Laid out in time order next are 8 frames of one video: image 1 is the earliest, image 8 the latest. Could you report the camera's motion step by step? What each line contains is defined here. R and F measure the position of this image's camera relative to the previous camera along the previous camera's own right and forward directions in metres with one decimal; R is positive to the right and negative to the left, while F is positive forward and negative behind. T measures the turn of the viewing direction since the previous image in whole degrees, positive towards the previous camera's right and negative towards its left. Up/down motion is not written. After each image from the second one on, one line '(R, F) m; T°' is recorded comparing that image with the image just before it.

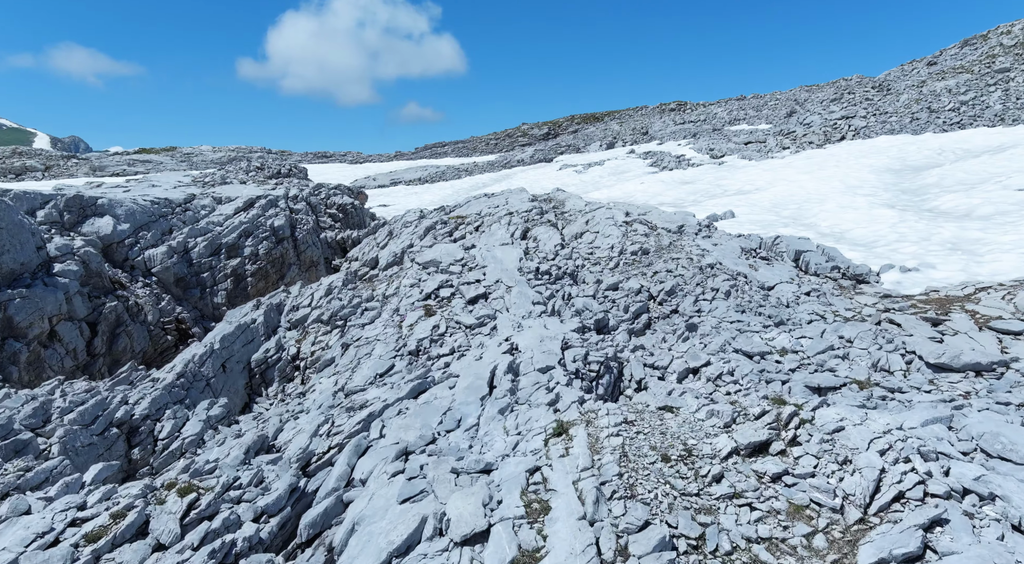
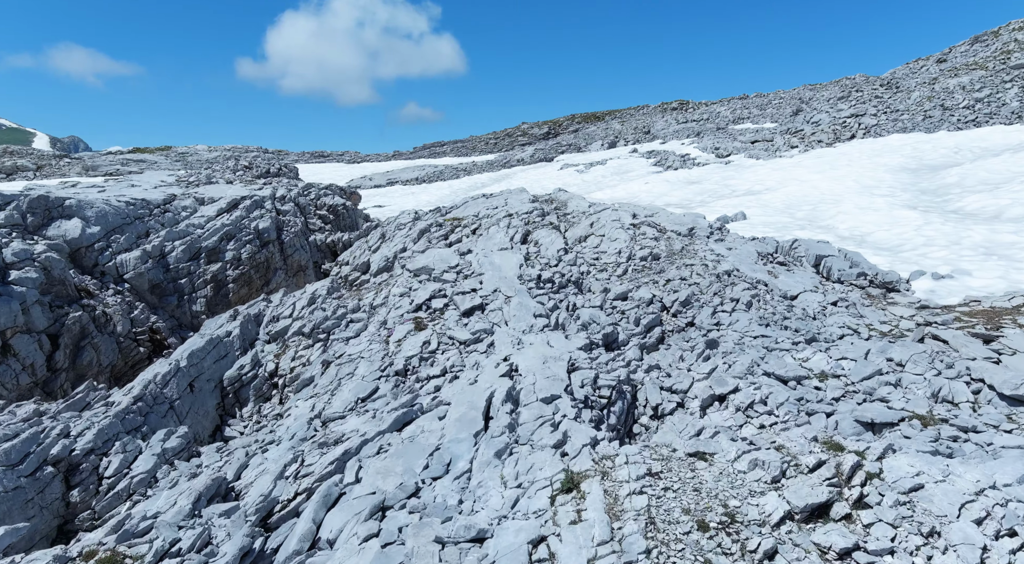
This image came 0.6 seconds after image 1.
(0.0, +2.0) m; 0°
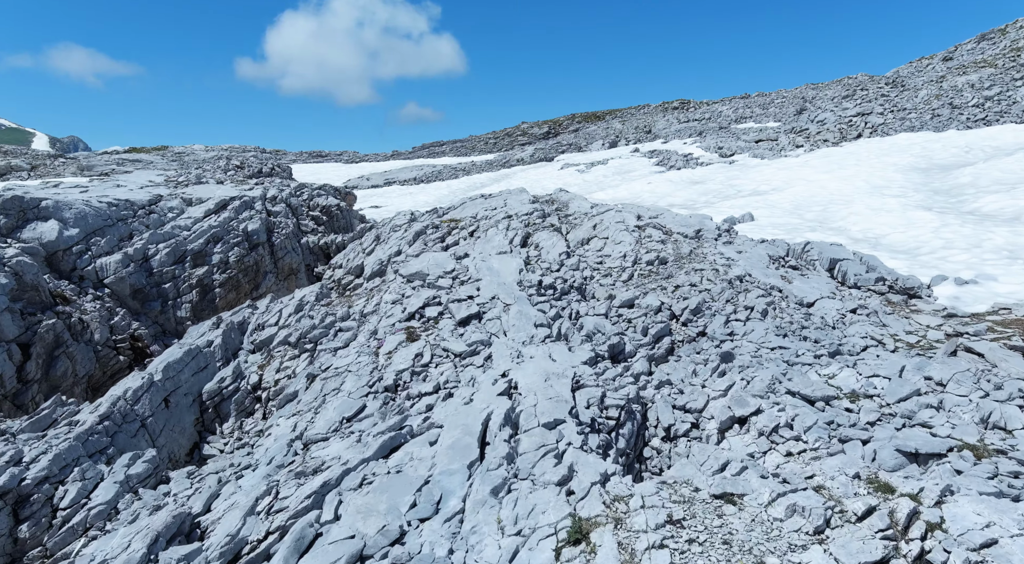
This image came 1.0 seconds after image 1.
(0.0, +1.2) m; 0°
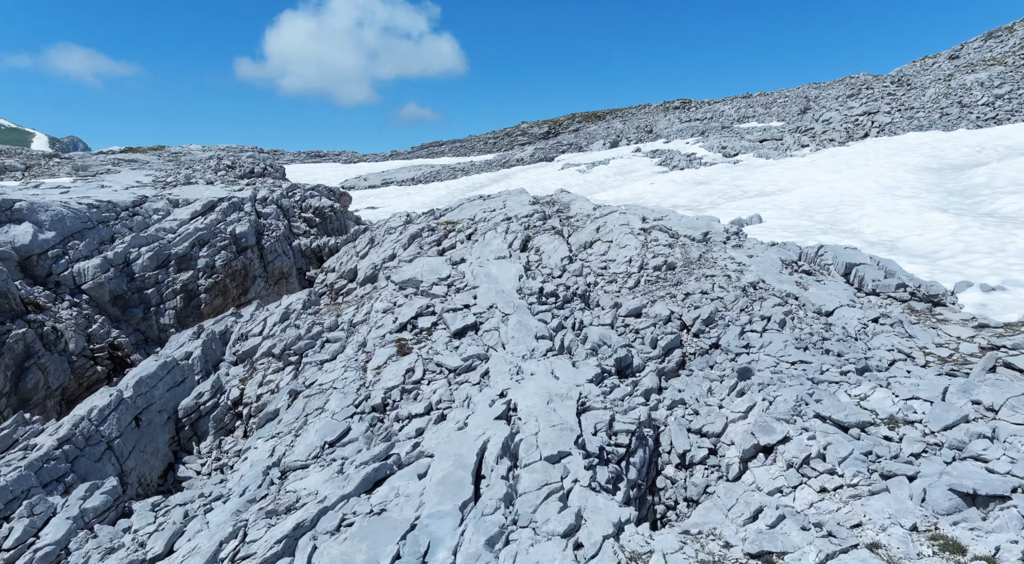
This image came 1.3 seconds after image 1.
(0.0, +1.3) m; 0°
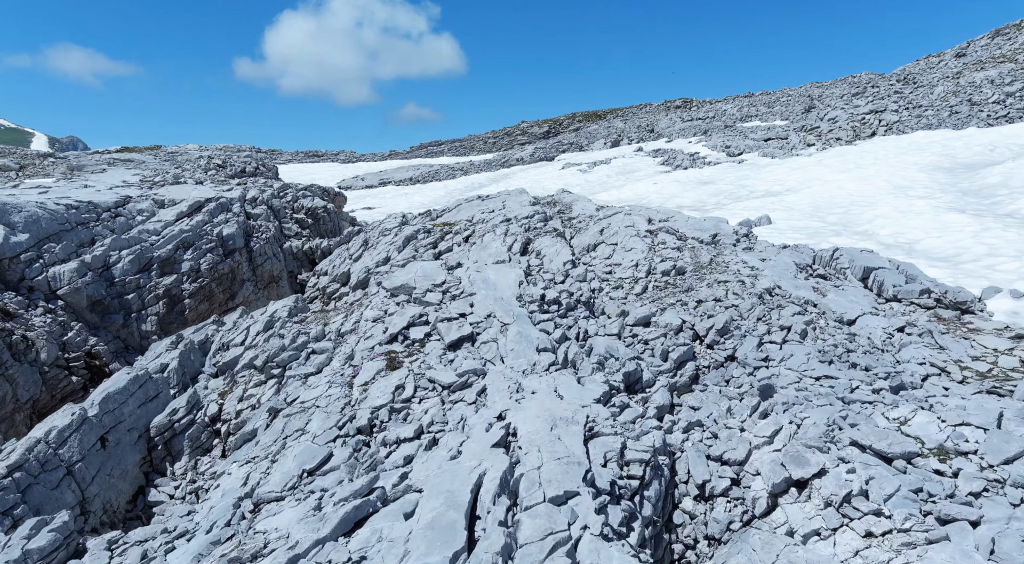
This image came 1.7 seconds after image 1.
(0.0, +1.3) m; 0°
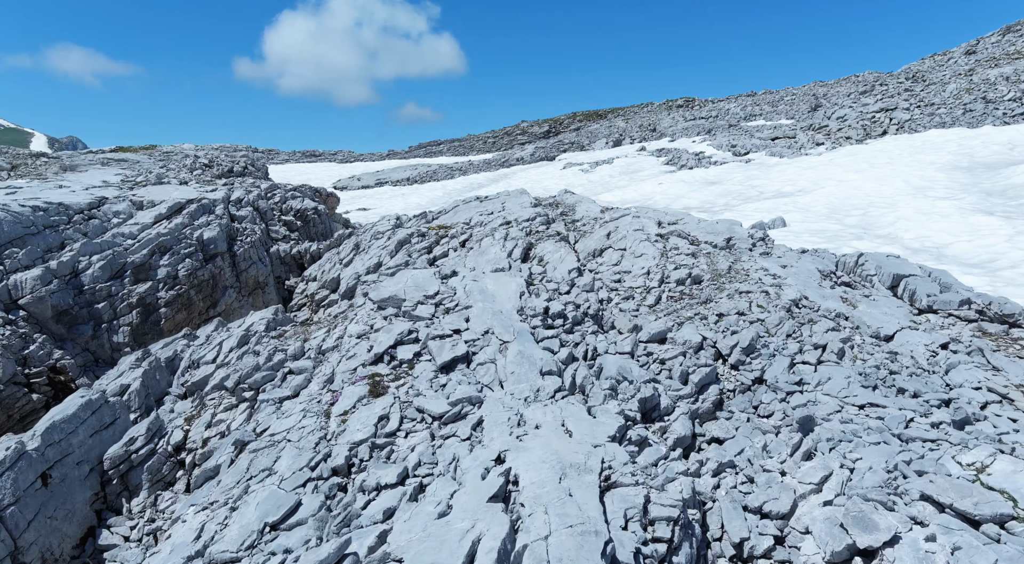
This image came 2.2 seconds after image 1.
(0.0, +1.8) m; 0°
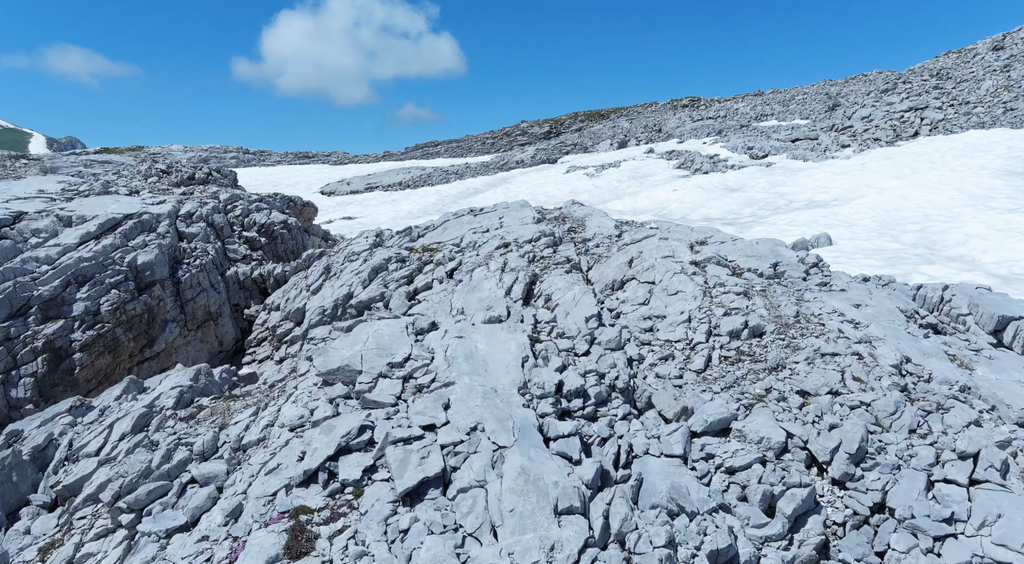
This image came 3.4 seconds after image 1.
(0.0, +4.6) m; 0°
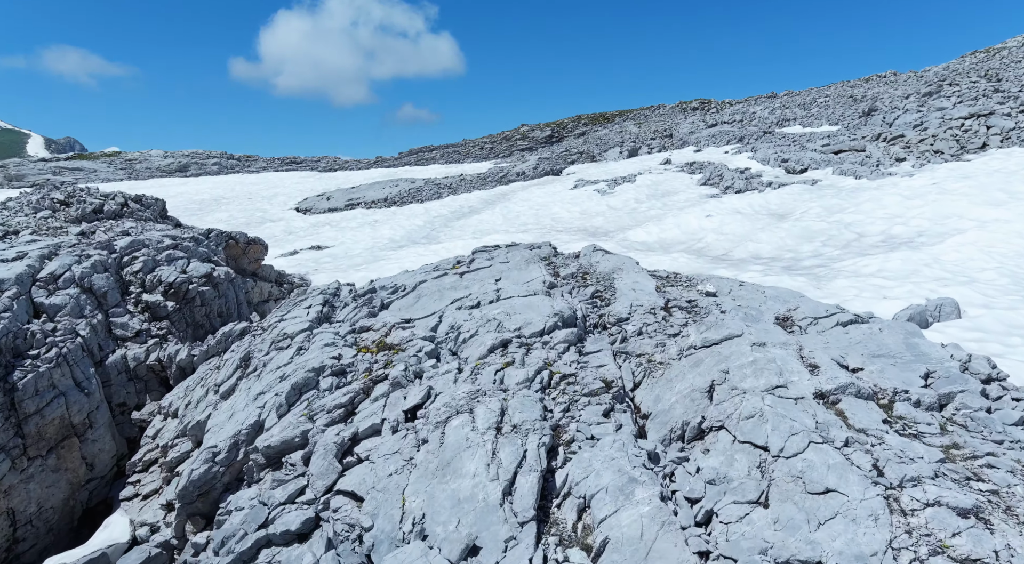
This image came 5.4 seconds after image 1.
(-0.1, +7.8) m; 0°
